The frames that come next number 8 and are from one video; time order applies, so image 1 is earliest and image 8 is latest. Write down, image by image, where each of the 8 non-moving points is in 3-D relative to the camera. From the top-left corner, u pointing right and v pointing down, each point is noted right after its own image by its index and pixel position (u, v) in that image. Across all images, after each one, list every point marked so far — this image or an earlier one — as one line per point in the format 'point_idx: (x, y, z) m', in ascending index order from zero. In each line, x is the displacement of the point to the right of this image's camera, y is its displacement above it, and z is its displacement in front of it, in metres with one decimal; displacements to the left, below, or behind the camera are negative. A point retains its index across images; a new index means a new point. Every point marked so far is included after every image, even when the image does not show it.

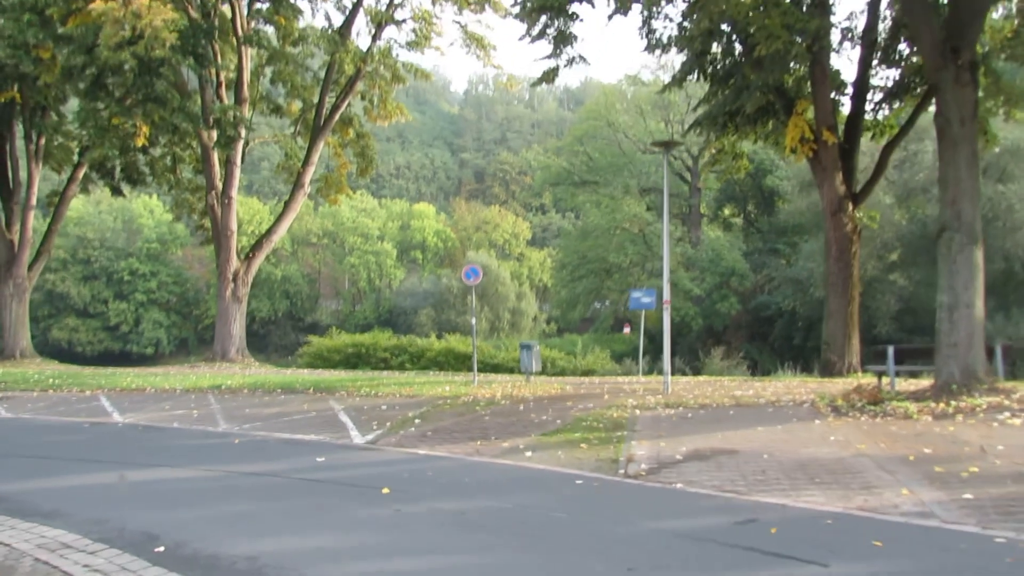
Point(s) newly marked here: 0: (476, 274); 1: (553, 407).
0: (-0.5, +0.2, +14.6) m
1: (+0.5, -1.4, +11.2) m
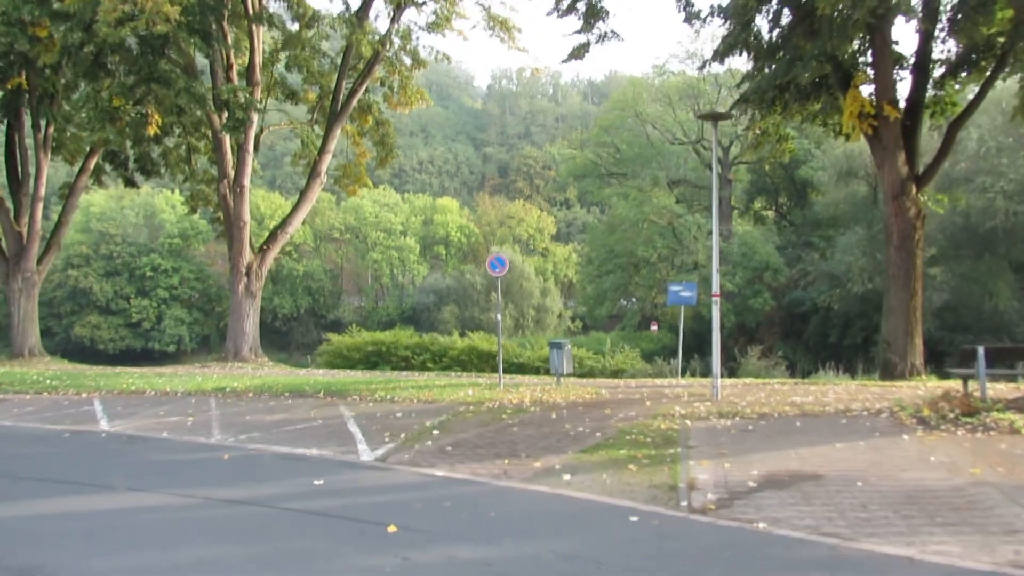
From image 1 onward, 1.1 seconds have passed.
0: (-0.1, +0.3, +13.3) m
1: (+0.8, -1.3, +9.9) m
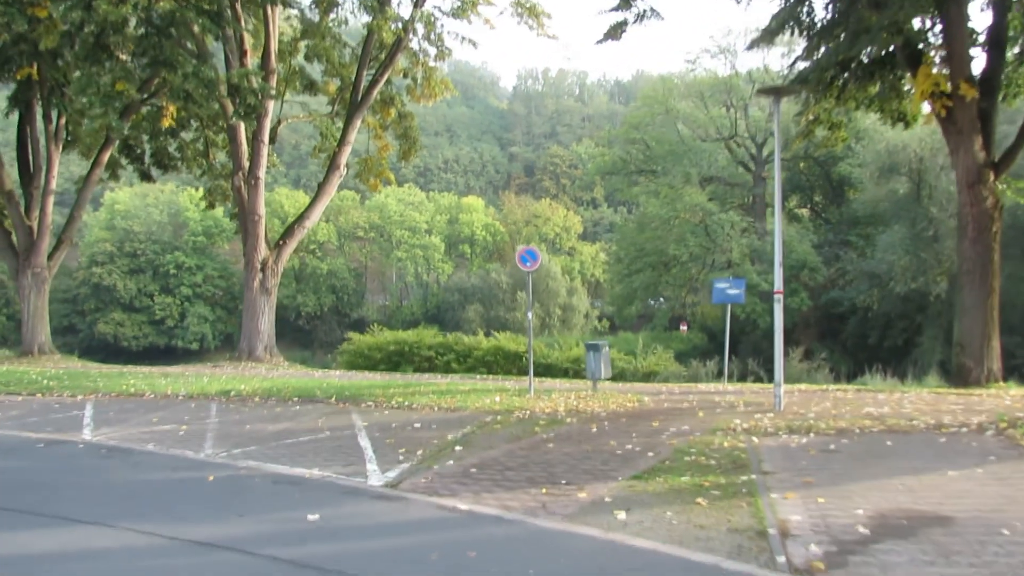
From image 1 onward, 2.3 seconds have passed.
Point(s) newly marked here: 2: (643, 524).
0: (+0.3, +0.3, +11.9) m
1: (+1.1, -1.2, +8.5) m
2: (+0.7, -1.2, +5.2) m
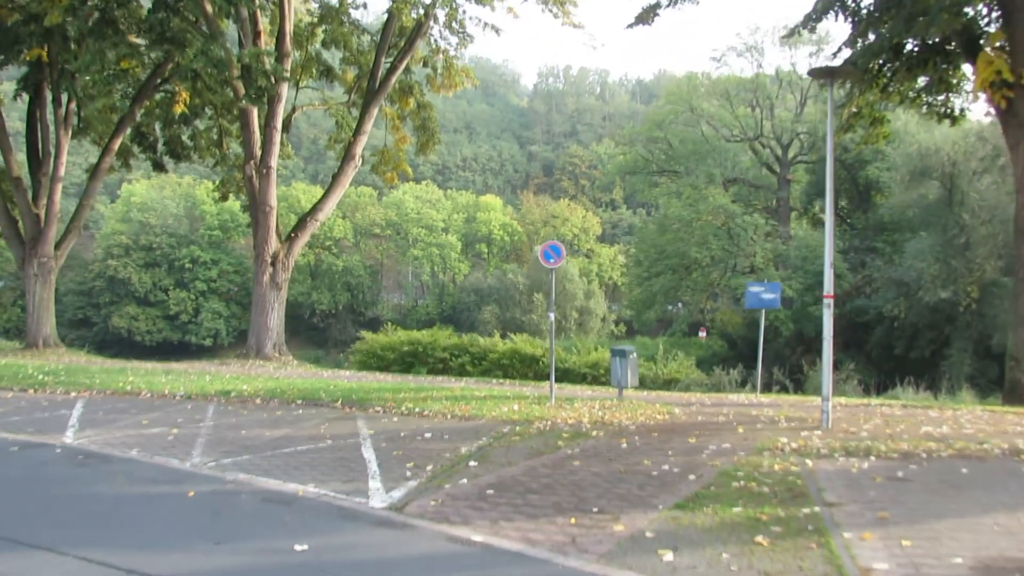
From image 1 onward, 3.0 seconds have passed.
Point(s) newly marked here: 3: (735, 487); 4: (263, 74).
0: (+0.5, +0.4, +11.1) m
1: (+1.2, -1.2, +7.6) m
2: (+0.8, -1.2, +4.3) m
3: (+1.4, -1.2, +6.0) m
4: (-4.4, +3.8, +17.4) m
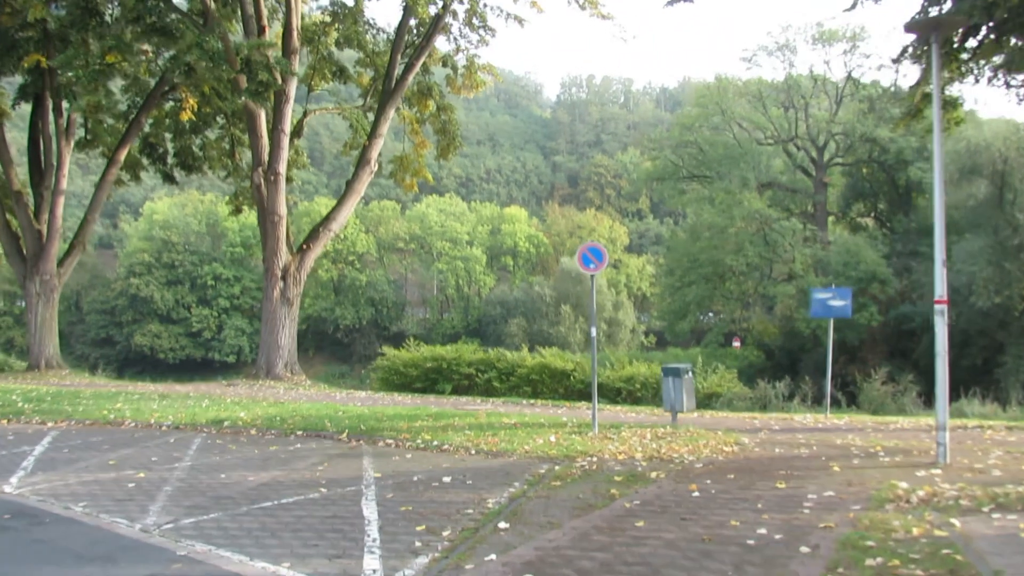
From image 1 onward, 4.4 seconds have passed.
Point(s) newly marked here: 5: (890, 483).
0: (+0.9, +0.3, +9.4) m
1: (+1.5, -1.3, +5.9) m
2: (+1.0, -1.2, +2.5) m
3: (+1.6, -1.2, +4.3) m
4: (-4.0, +3.5, +15.8) m
5: (+2.4, -1.2, +6.3) m
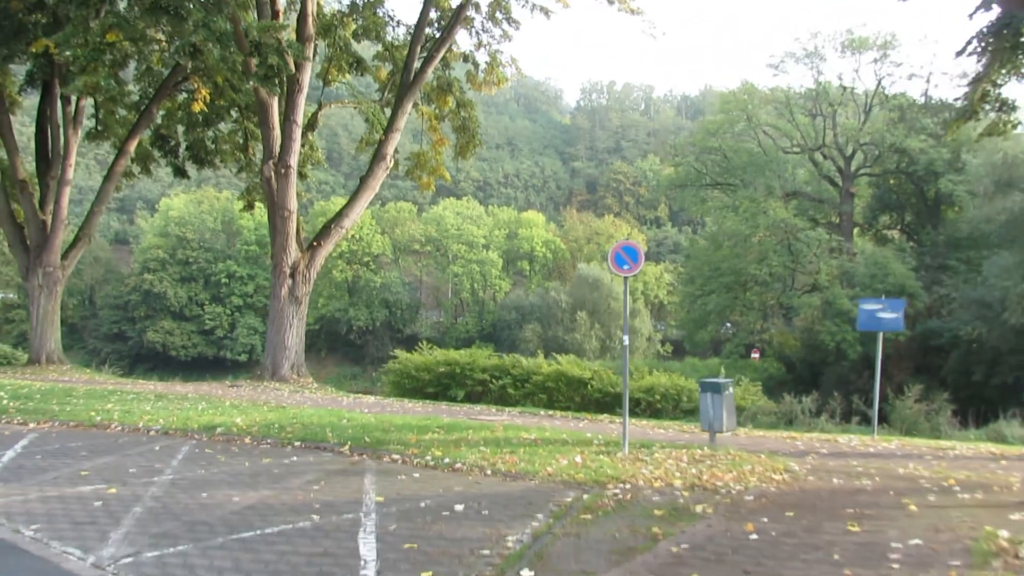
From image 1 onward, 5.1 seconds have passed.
0: (+1.1, +0.2, +8.4) m
1: (+1.6, -1.3, +4.9) m
2: (+1.0, -1.2, +1.6) m
3: (+1.7, -1.2, +3.3) m
4: (-3.6, +3.6, +14.9) m
5: (+2.5, -1.3, +5.3) m
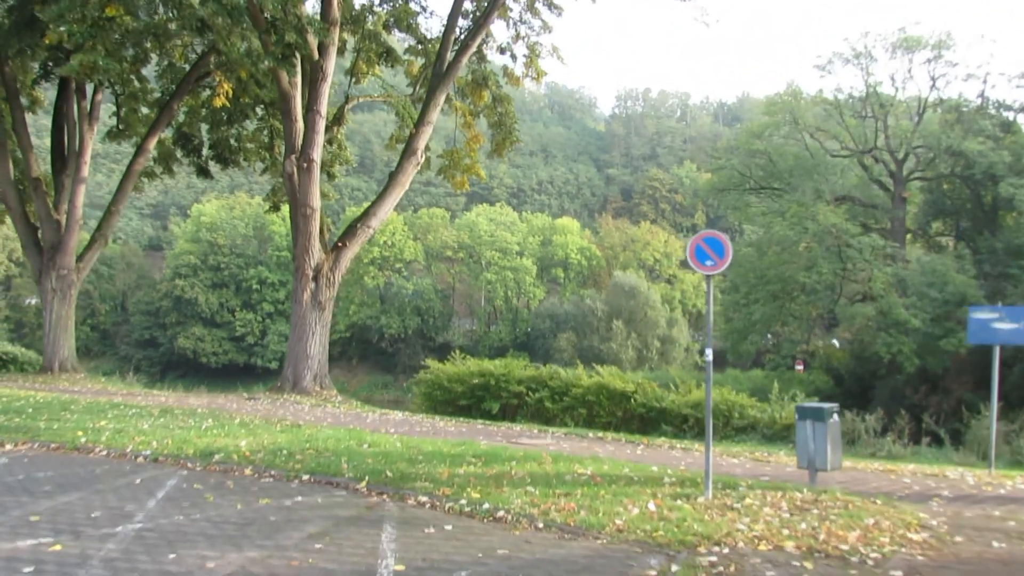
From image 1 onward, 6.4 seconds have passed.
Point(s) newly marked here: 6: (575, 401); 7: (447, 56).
0: (+1.4, +0.2, +6.8) m
1: (+1.9, -1.3, +3.2) m
2: (+1.2, -1.2, -0.1) m
3: (+1.9, -1.2, +1.6) m
4: (-3.0, +3.5, +13.5) m
5: (+2.8, -1.3, +3.6) m
6: (+1.4, -2.4, +20.8) m
7: (-1.3, +4.6, +19.4) m
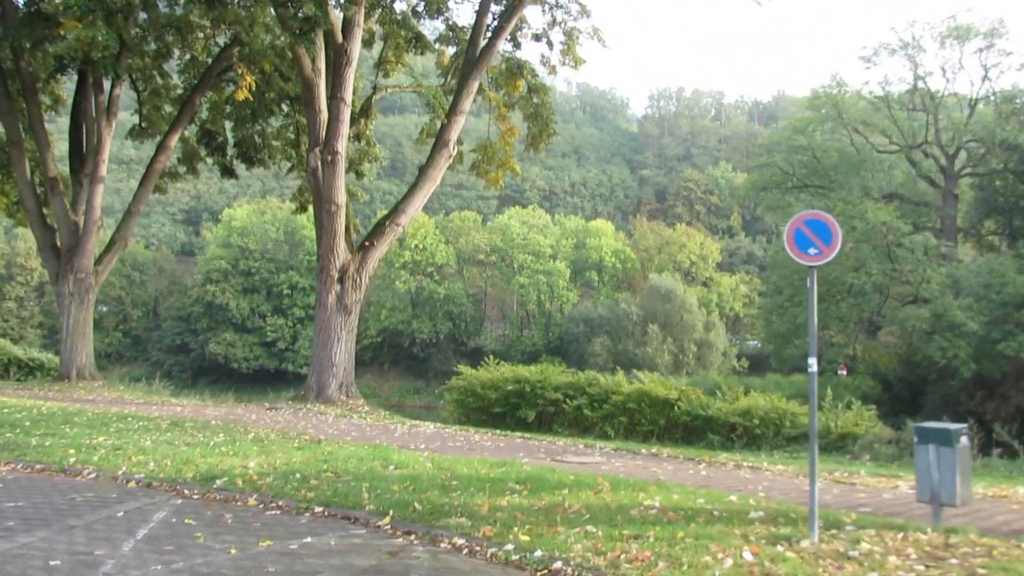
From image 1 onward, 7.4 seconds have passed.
0: (+1.8, +0.3, +5.4) m
1: (+2.1, -1.2, +1.9) m
2: (+1.3, -1.1, -1.4) m
3: (+2.0, -1.1, +0.3) m
4: (-2.5, +3.5, +12.3) m
5: (+3.0, -1.2, +2.2) m
6: (+2.1, -2.4, +19.4) m
7: (-0.6, +4.6, +18.2) m
